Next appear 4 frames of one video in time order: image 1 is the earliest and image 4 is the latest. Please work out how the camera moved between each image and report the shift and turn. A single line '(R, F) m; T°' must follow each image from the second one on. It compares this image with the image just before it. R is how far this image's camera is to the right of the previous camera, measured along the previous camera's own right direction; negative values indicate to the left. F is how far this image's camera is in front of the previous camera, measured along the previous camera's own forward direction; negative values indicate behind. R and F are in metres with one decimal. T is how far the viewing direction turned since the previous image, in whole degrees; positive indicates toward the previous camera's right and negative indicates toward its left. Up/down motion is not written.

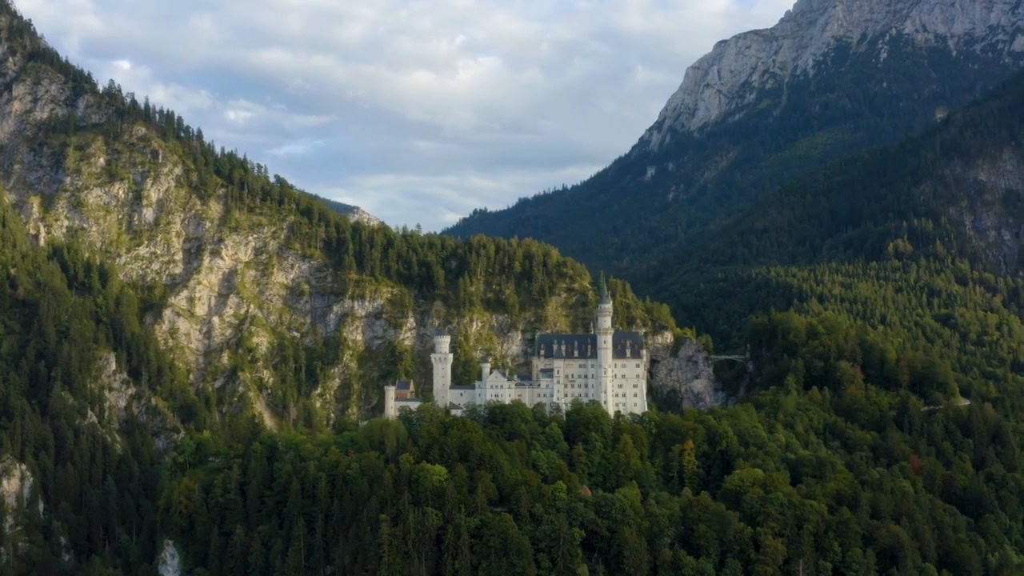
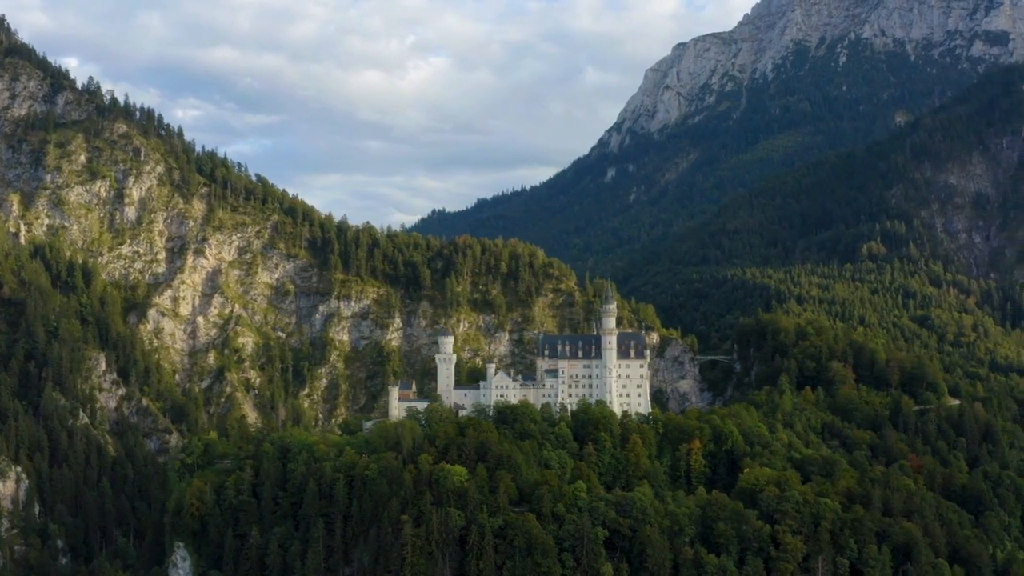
(-6.0, -0.1) m; +3°
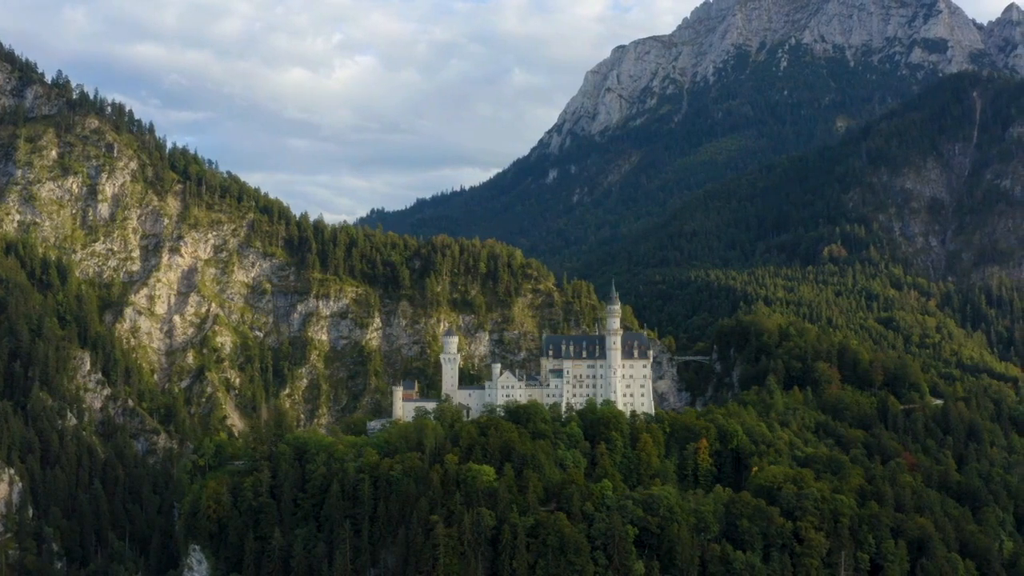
(-8.6, -0.1) m; +4°
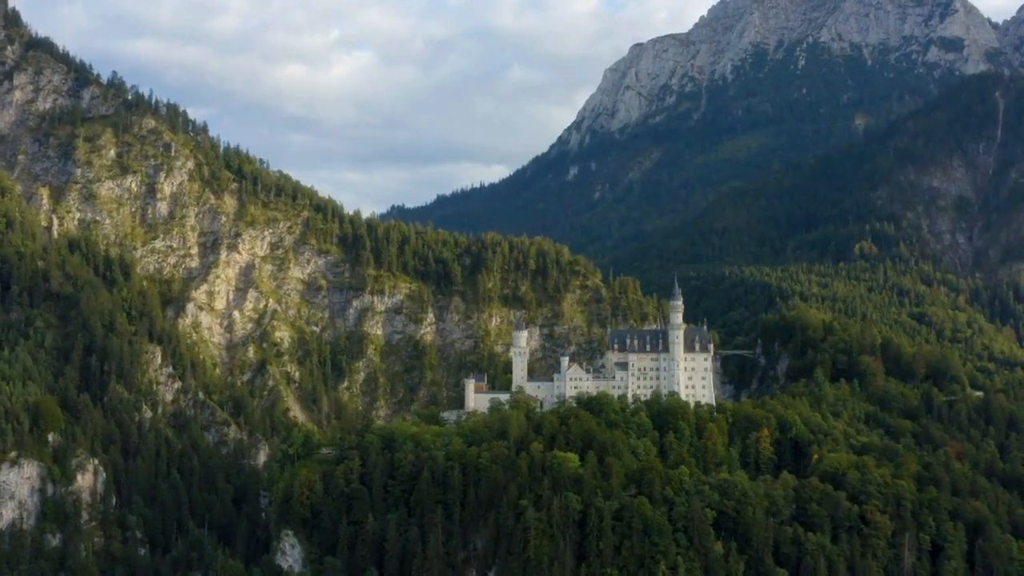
(-6.9, -5.7) m; 0°
